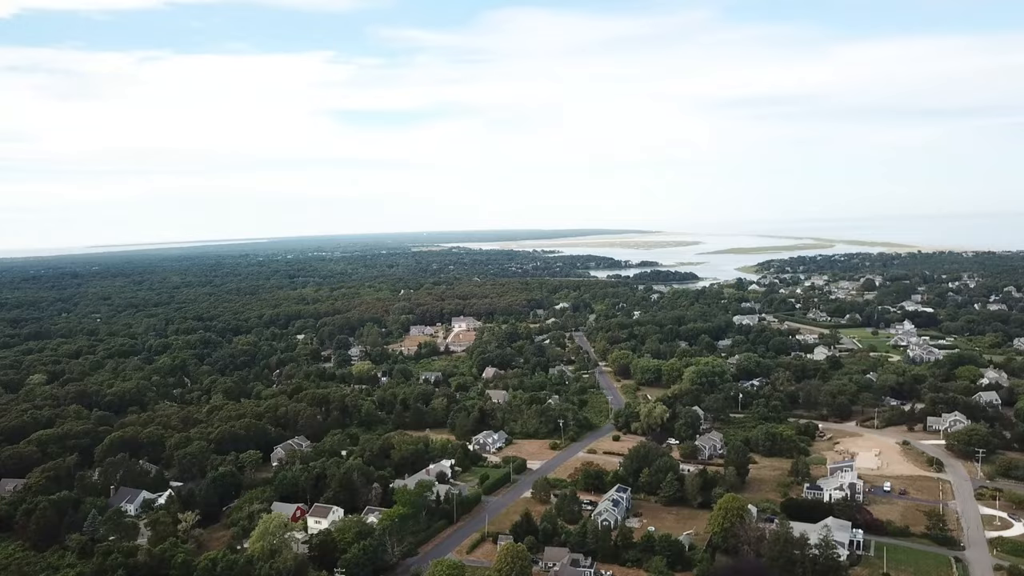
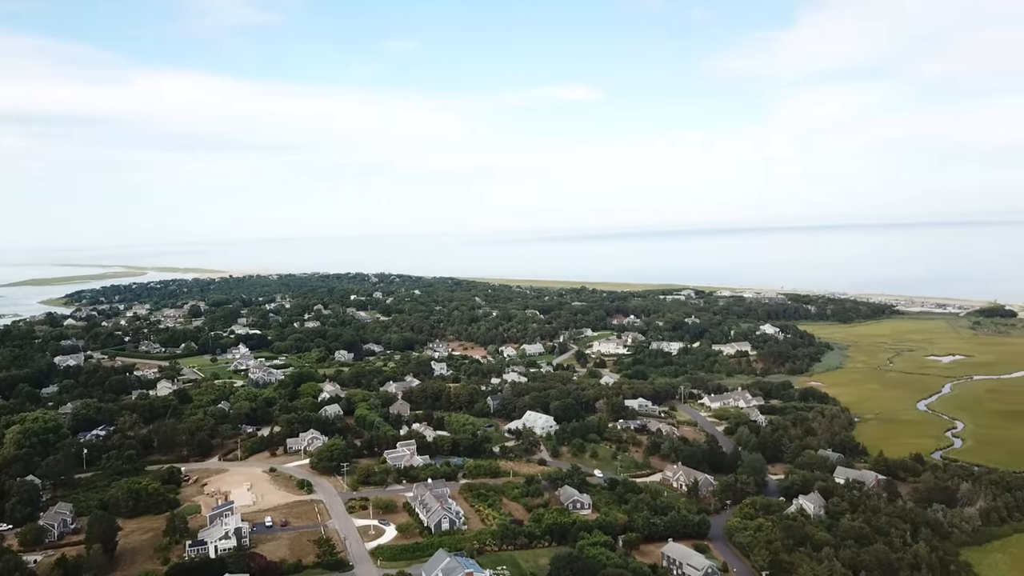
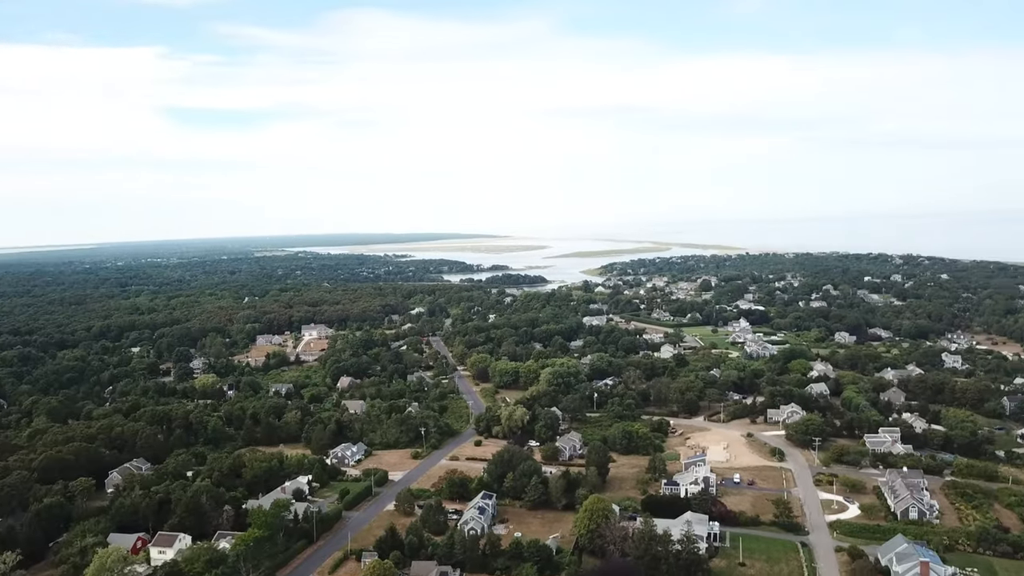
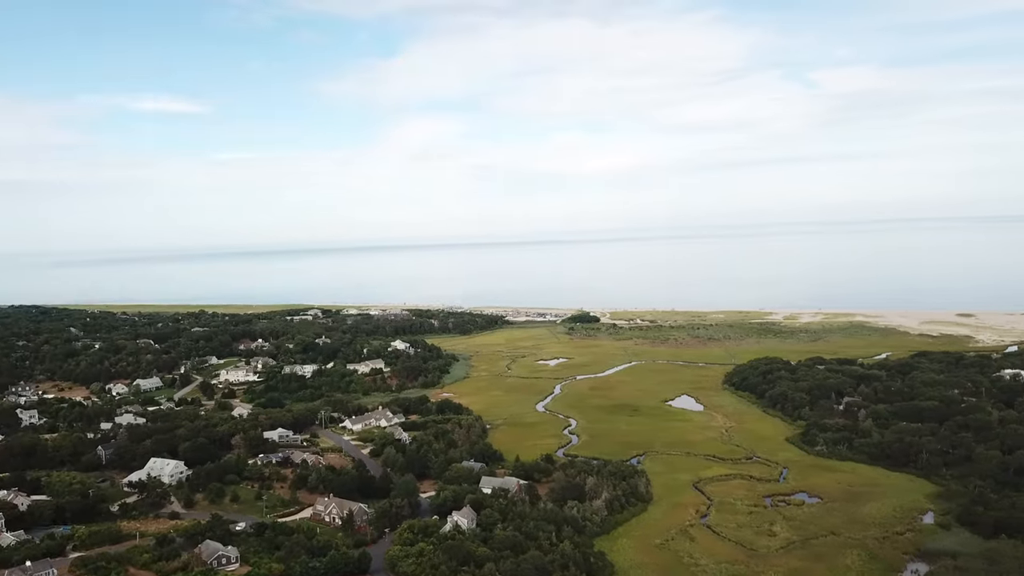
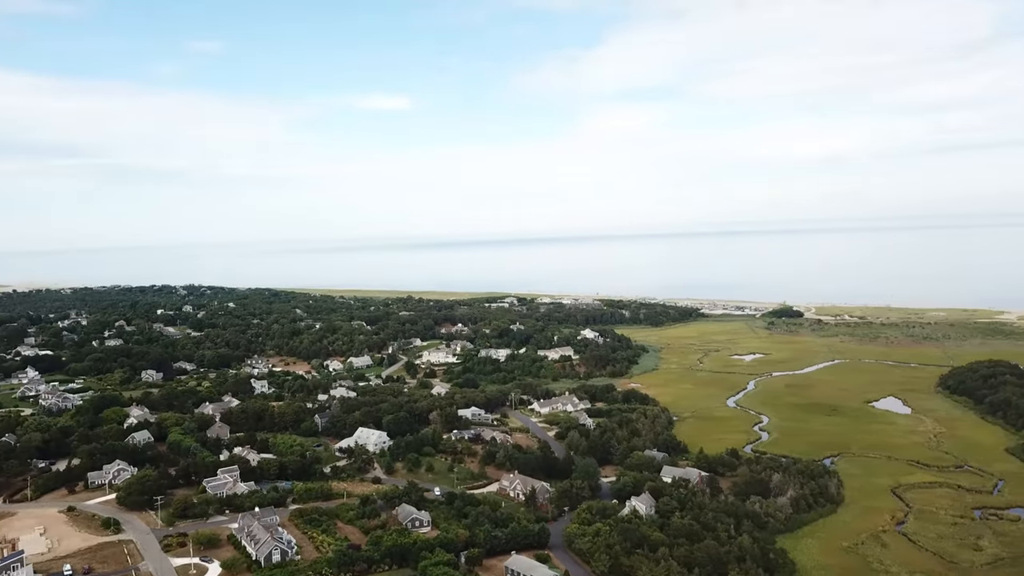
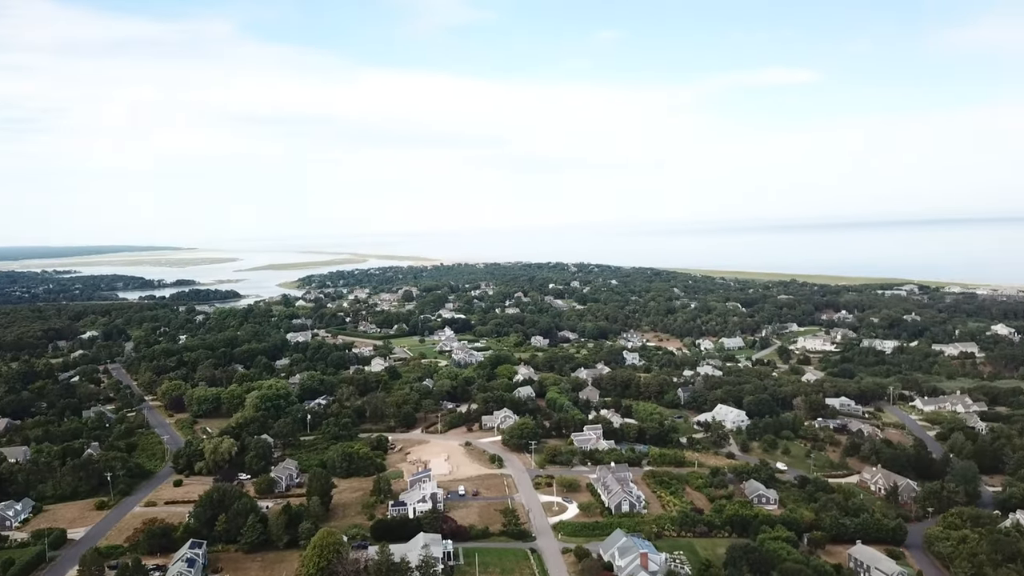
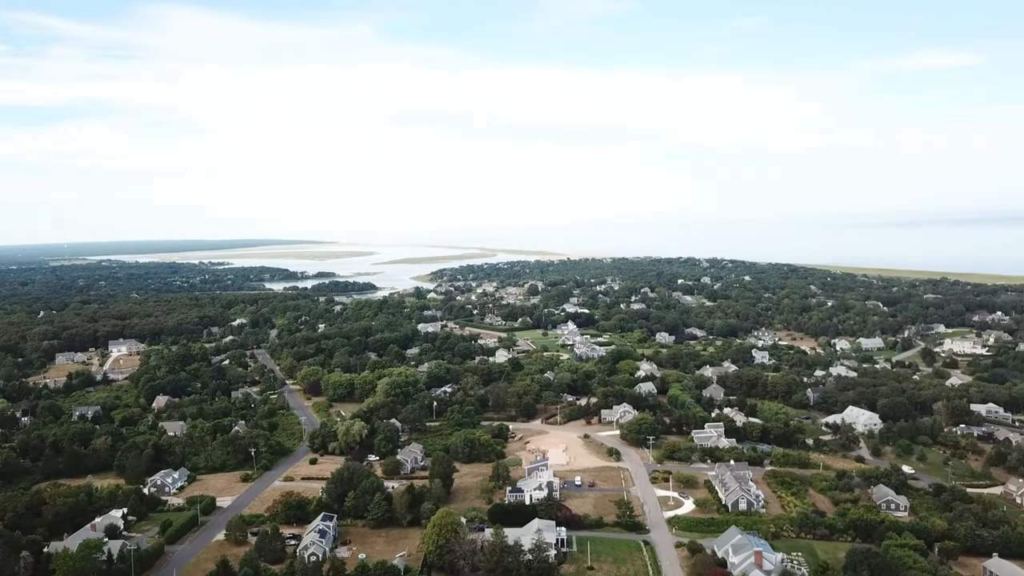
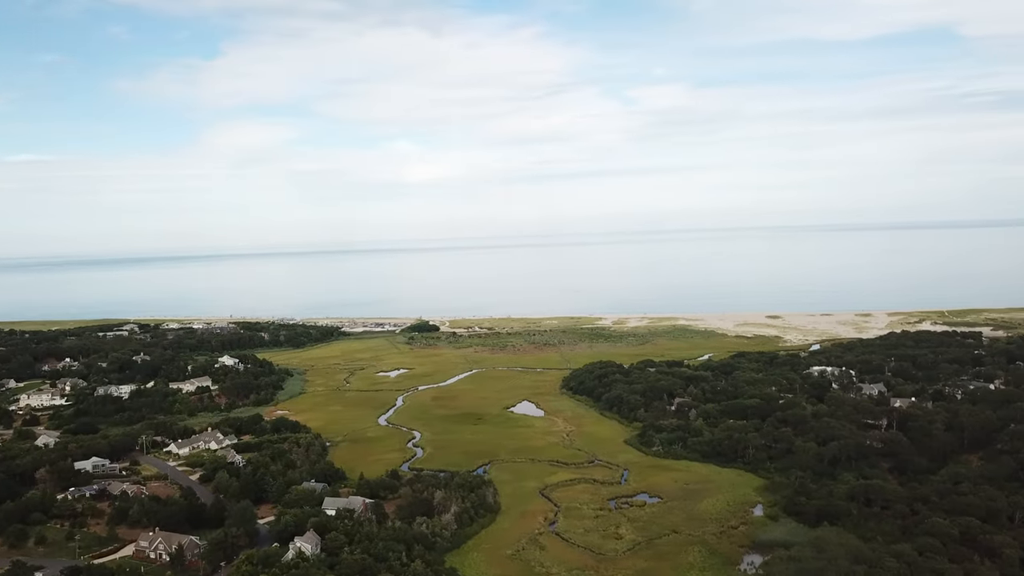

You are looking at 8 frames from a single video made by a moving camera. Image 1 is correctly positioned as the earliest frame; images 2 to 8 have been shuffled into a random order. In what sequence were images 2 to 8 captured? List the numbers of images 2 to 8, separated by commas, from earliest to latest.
3, 7, 6, 2, 5, 4, 8
